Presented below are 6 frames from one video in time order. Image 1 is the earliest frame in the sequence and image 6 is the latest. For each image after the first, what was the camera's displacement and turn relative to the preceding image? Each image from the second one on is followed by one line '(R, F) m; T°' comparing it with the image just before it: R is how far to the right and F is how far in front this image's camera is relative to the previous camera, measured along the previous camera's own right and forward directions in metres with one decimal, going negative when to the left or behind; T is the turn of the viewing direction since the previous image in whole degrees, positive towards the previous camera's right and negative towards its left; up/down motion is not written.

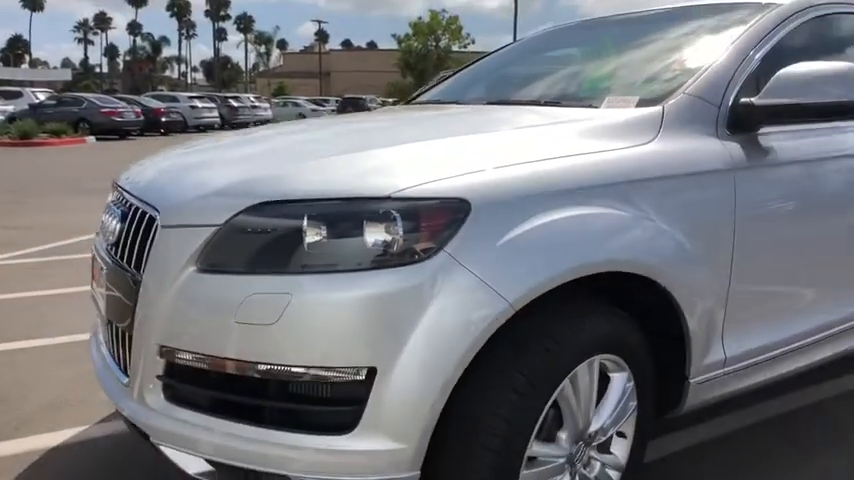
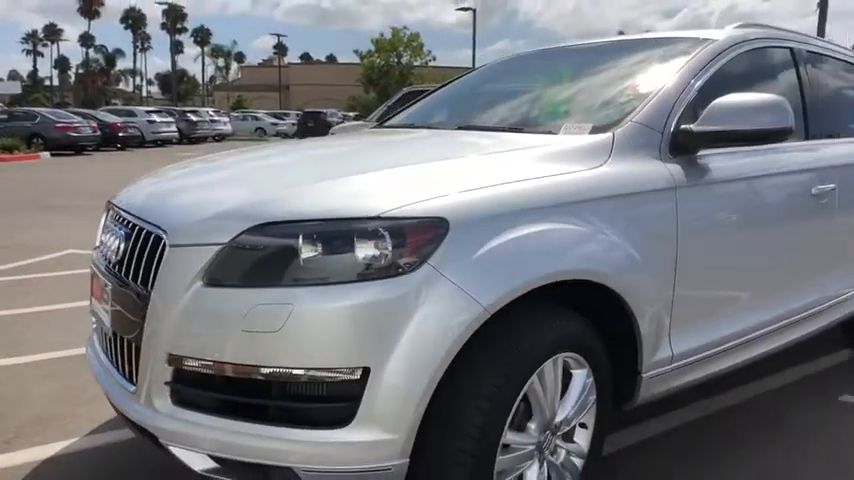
(-0.1, -0.3) m; +3°
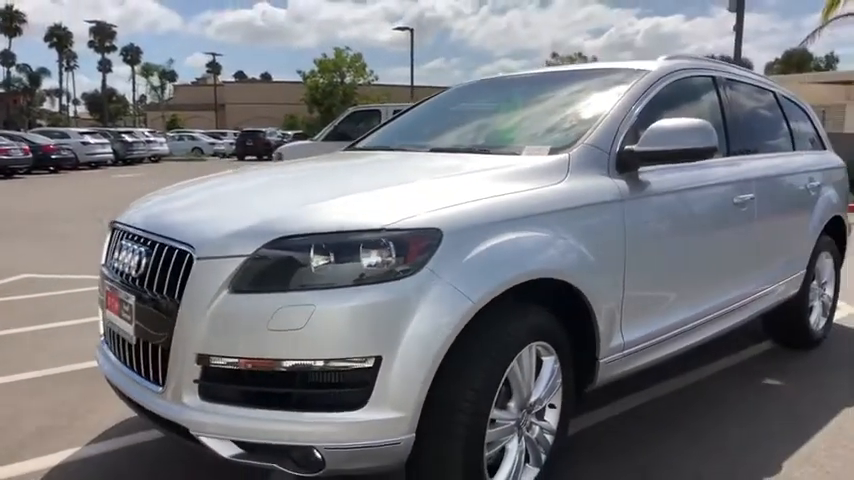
(-0.2, -0.4) m; +5°
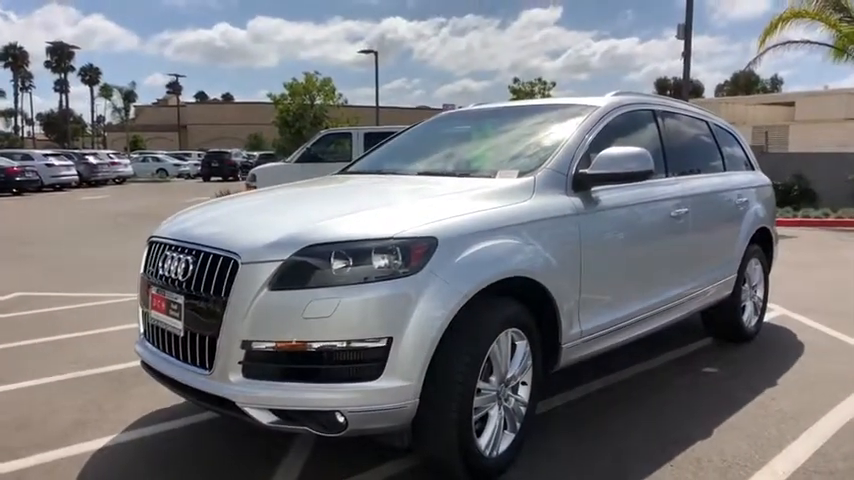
(-0.2, -0.7) m; +3°
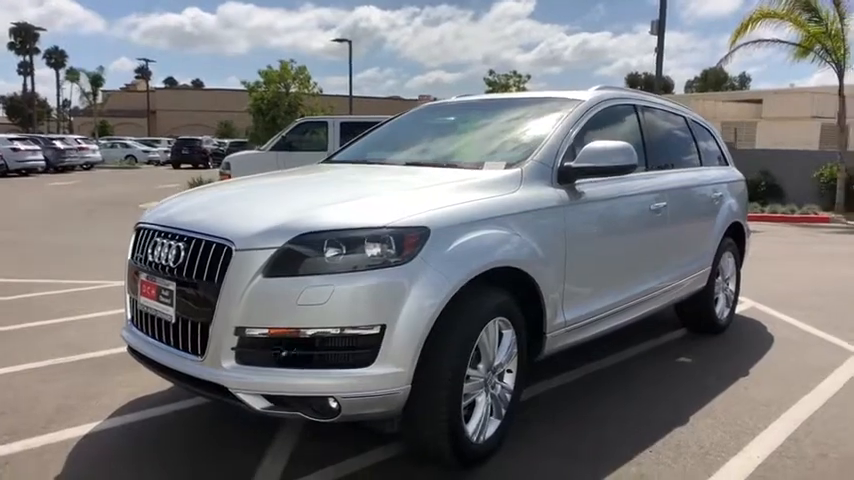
(-0.1, -0.1) m; +3°
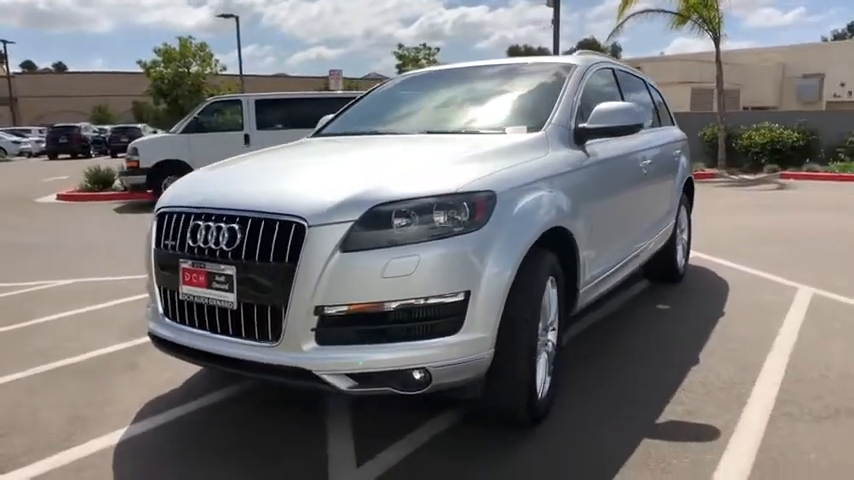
(-0.9, +0.1) m; +9°
